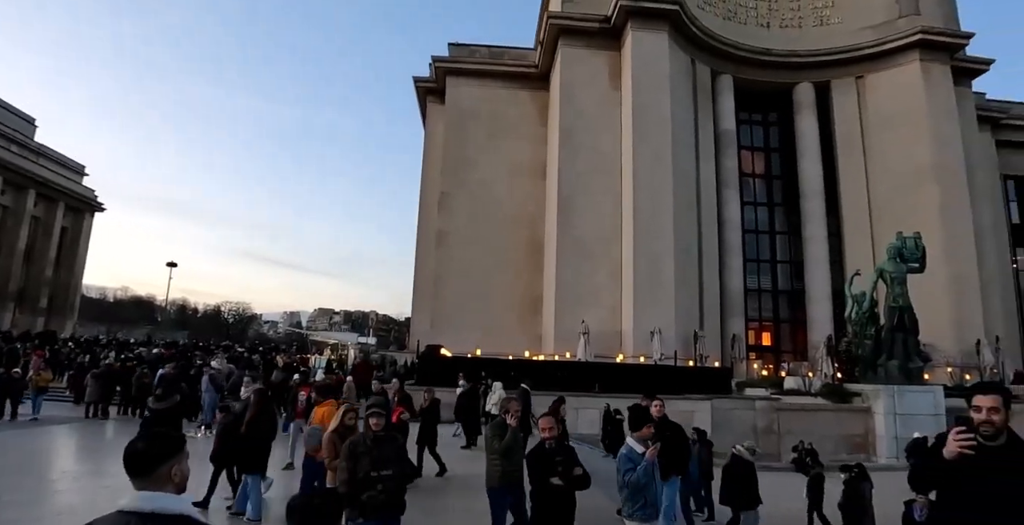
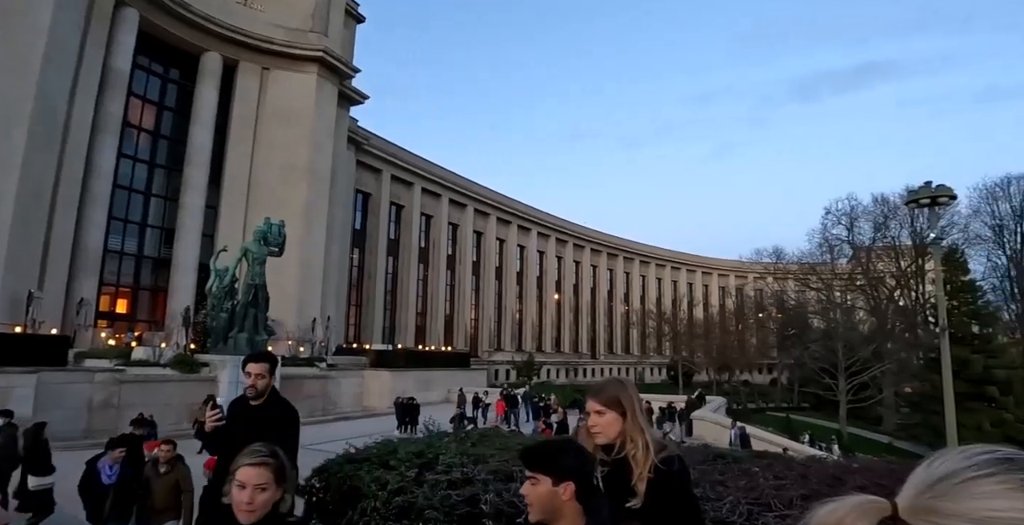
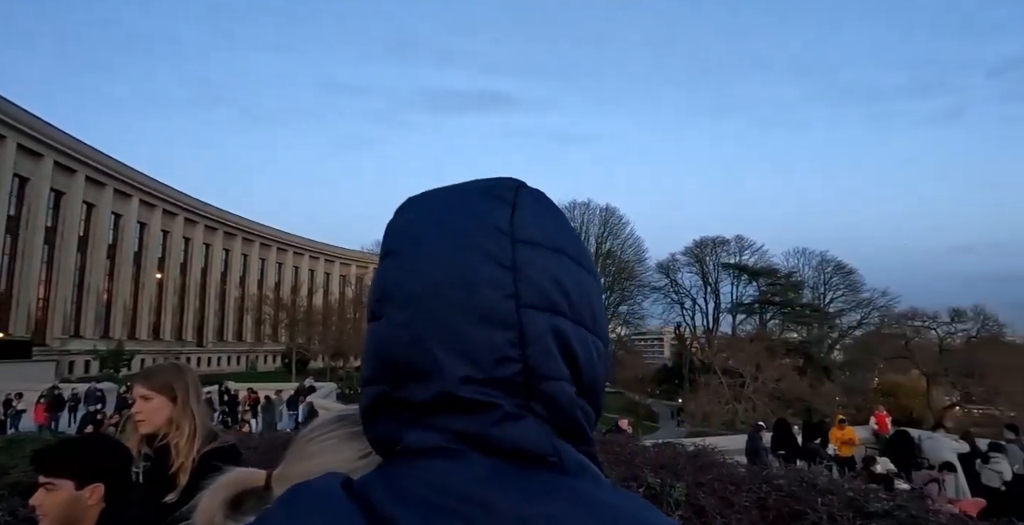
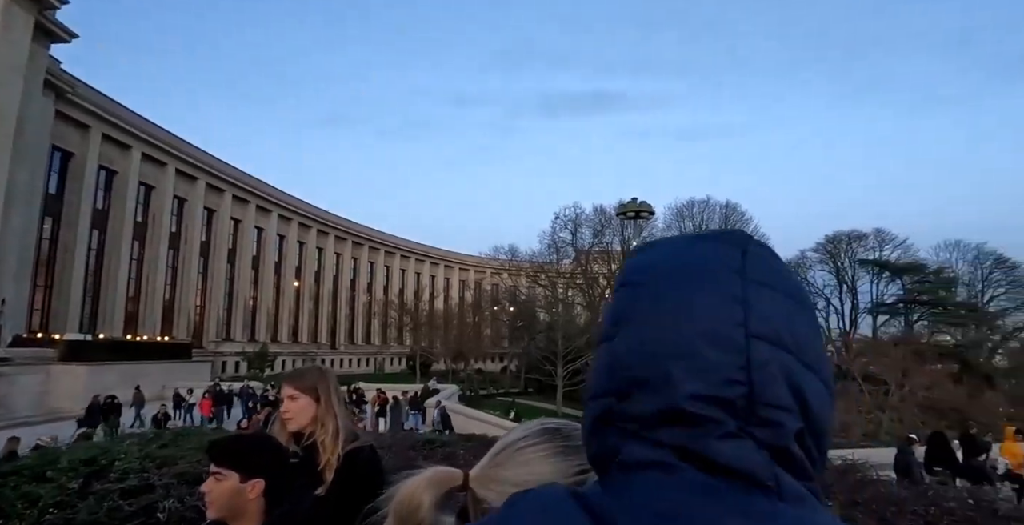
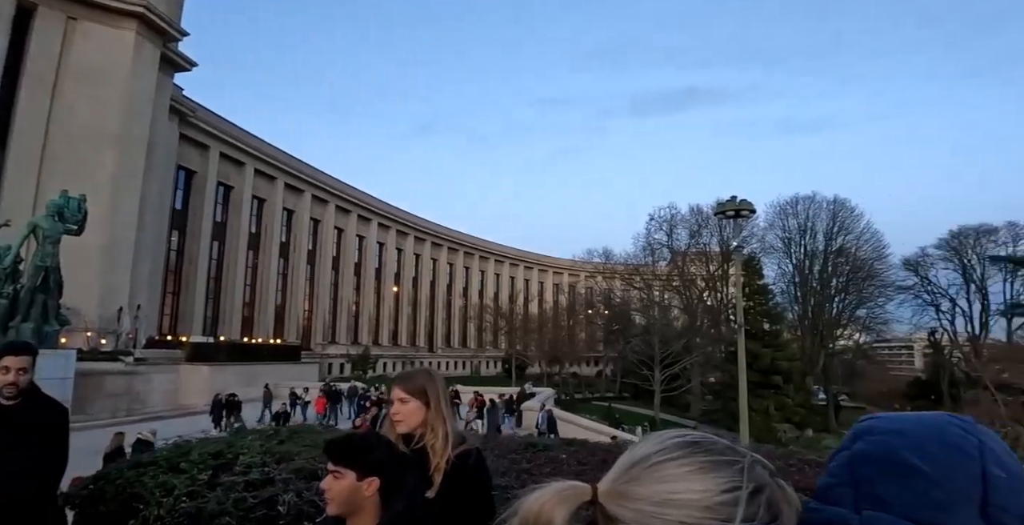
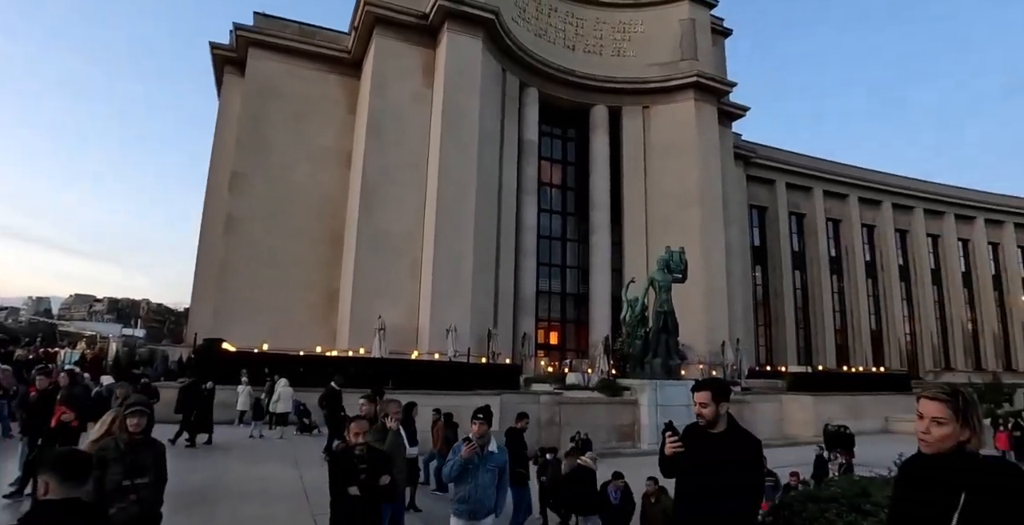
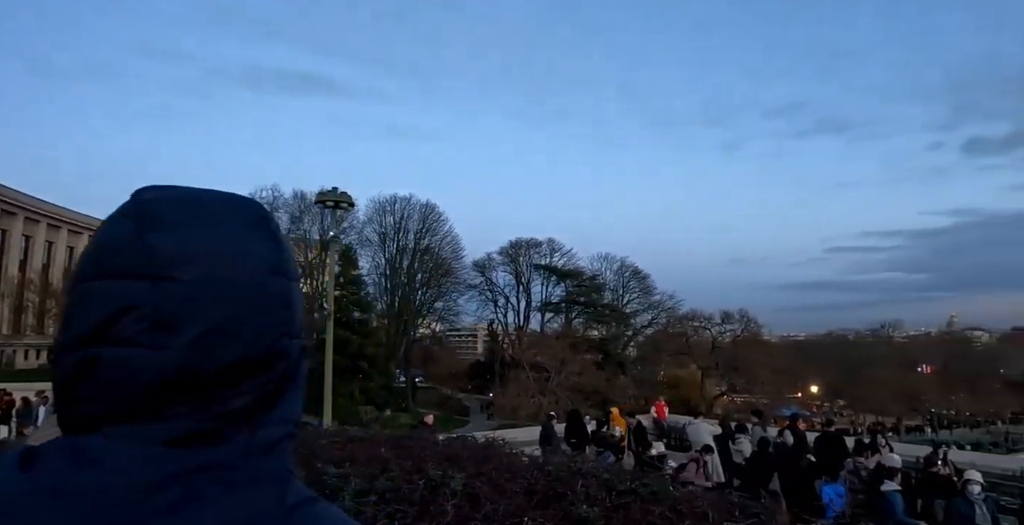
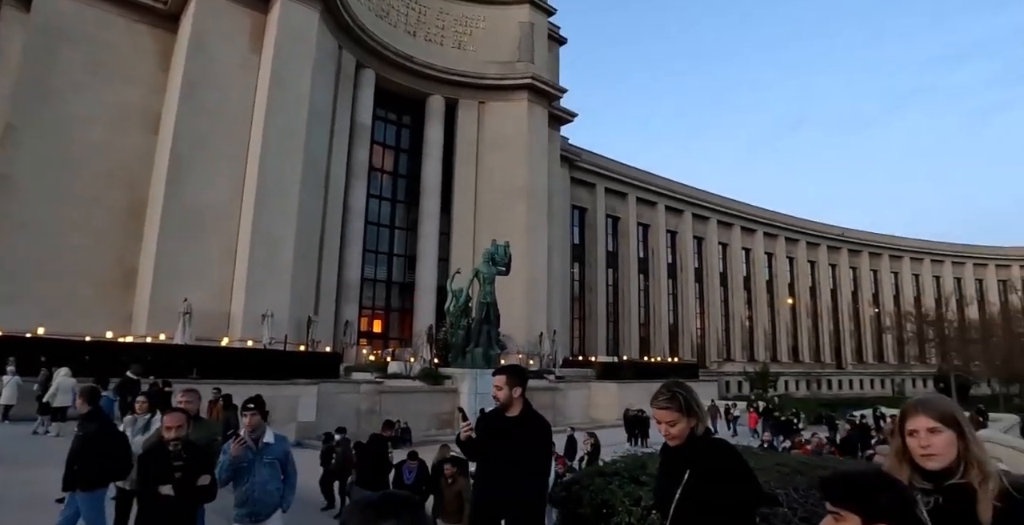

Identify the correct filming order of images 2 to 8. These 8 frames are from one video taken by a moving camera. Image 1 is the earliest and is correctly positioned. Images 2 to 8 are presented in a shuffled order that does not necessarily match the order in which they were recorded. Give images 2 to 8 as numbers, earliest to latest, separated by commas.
6, 8, 2, 5, 4, 3, 7
